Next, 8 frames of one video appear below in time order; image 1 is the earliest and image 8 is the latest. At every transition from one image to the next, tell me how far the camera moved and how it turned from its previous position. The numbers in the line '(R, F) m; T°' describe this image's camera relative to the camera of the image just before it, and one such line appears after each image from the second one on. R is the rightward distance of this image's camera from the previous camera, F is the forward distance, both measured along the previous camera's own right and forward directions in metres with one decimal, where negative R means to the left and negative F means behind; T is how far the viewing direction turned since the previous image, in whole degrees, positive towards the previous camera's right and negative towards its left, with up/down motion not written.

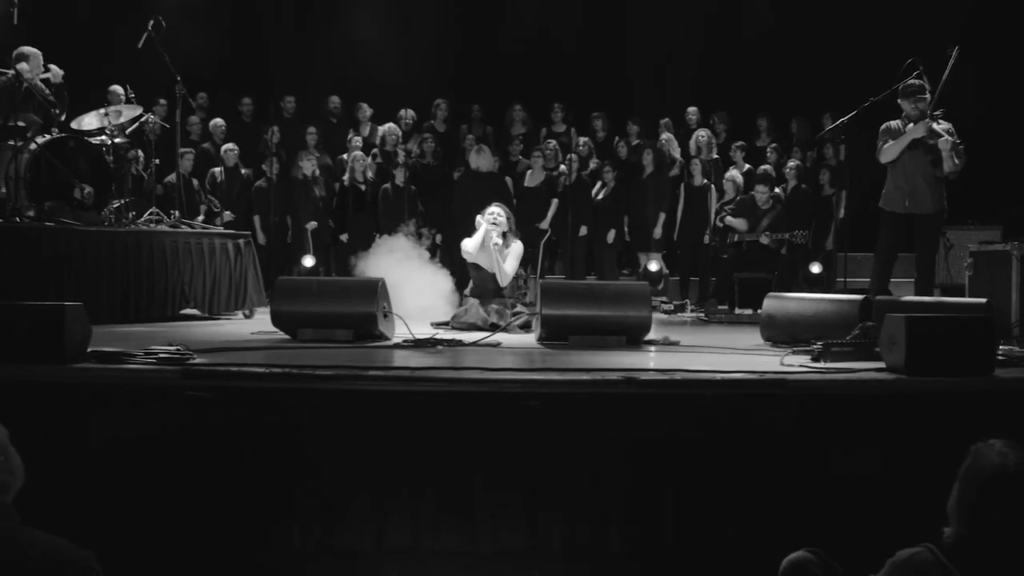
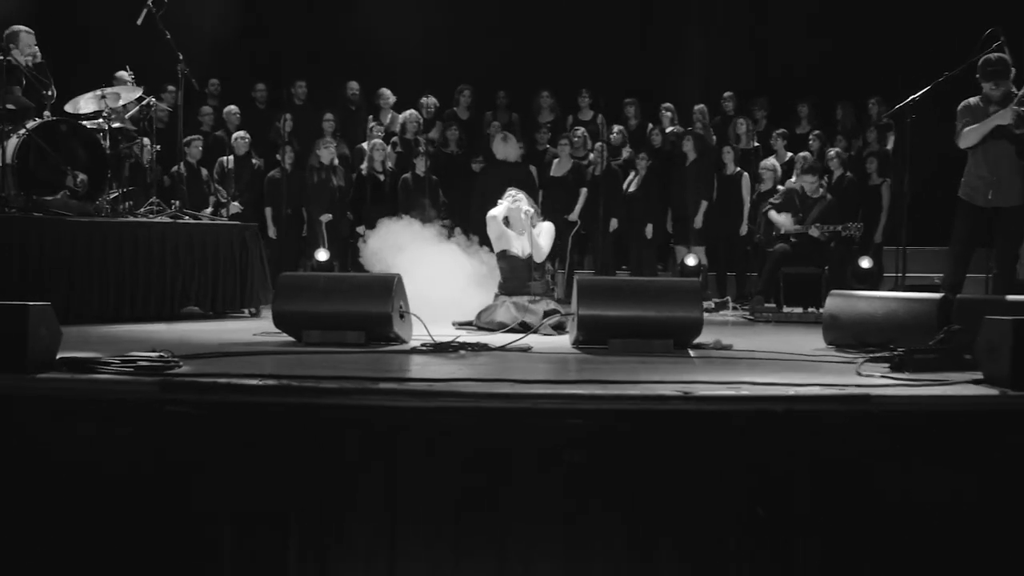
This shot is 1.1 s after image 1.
(0.0, +0.6) m; -1°
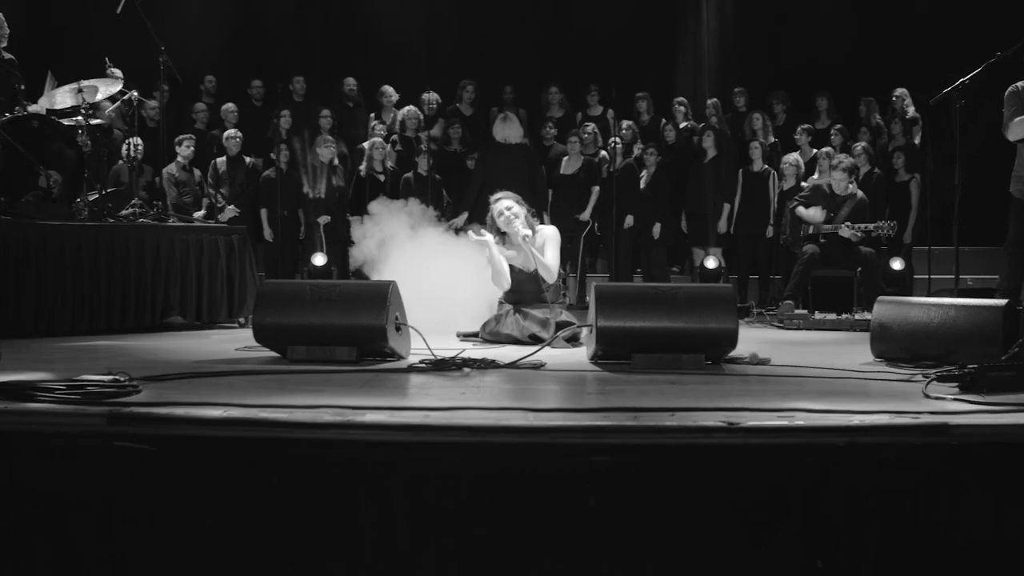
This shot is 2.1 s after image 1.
(0.0, +0.6) m; 0°
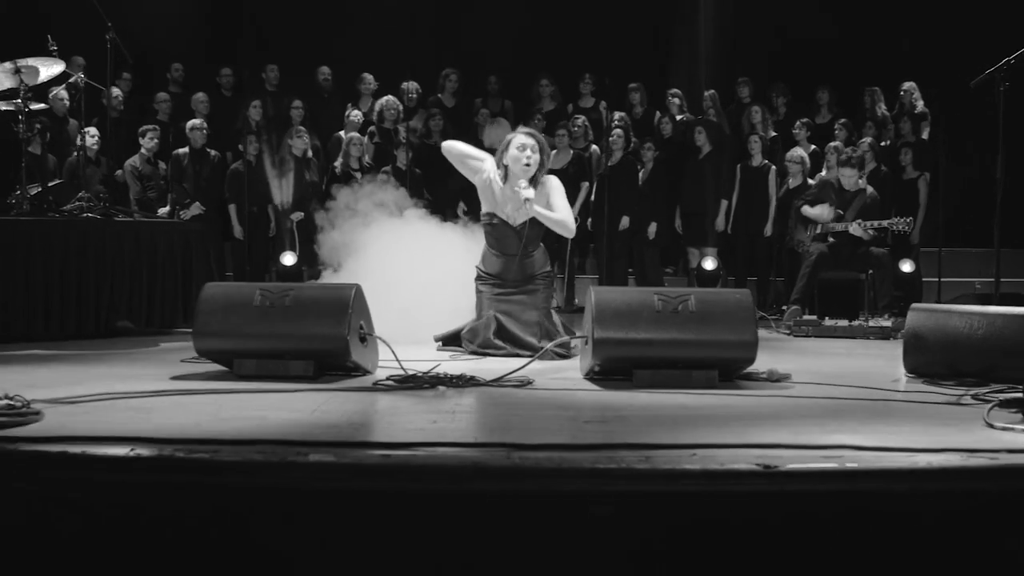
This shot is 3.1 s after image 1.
(0.0, +0.6) m; +1°
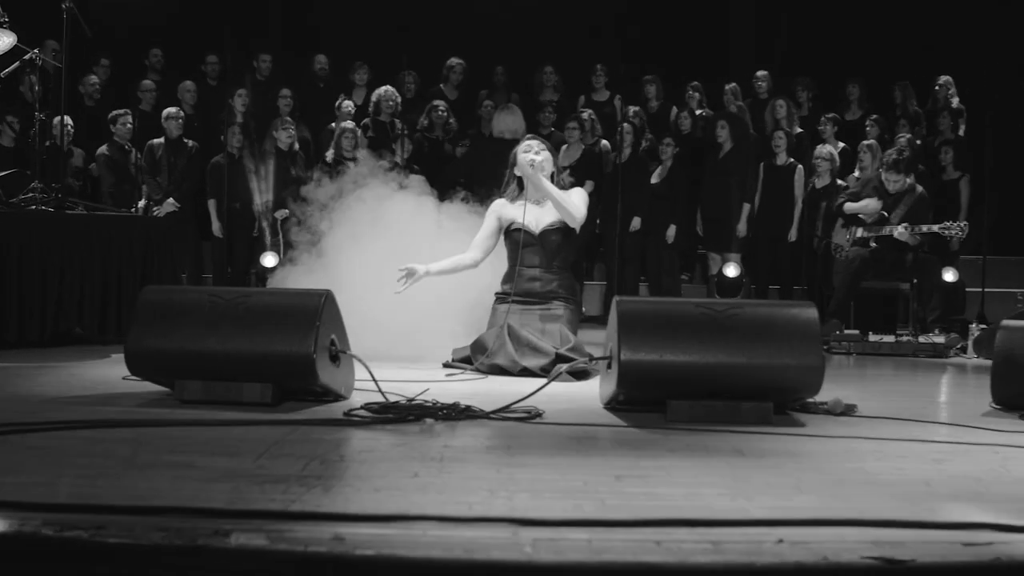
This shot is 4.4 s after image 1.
(0.0, +0.7) m; 0°
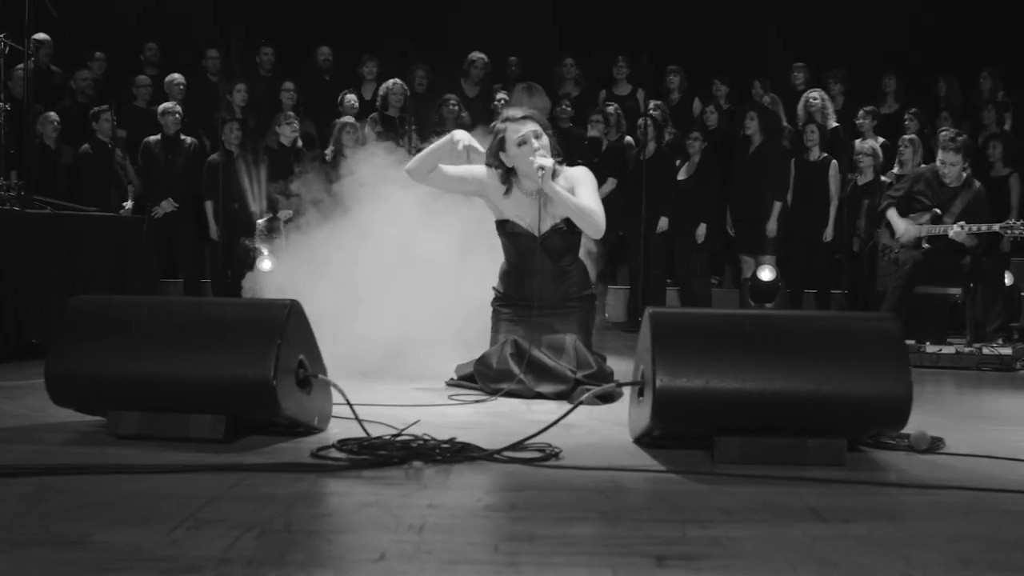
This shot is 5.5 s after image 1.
(0.0, +0.6) m; -1°
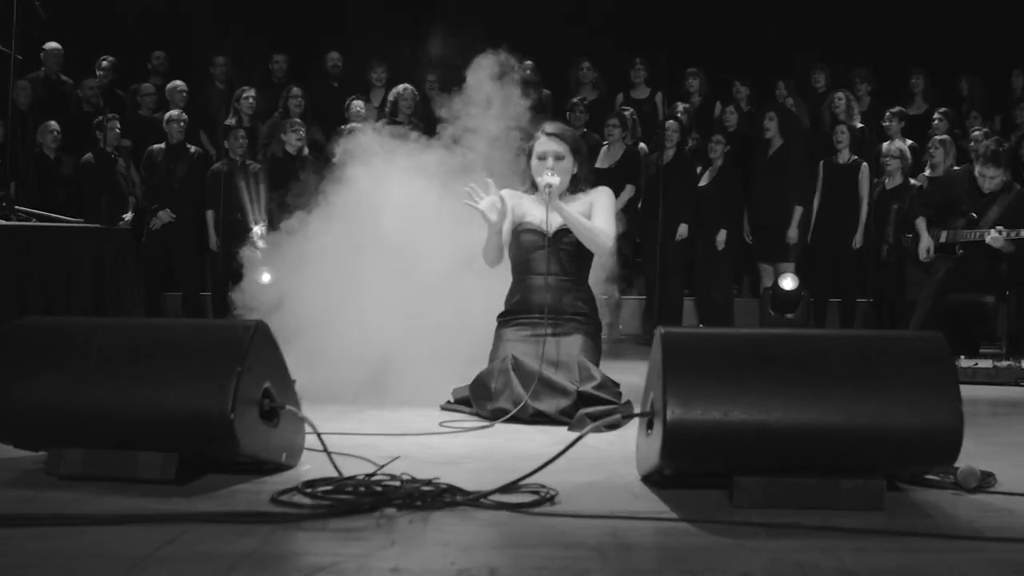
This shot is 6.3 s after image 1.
(+0.1, +0.3) m; -1°
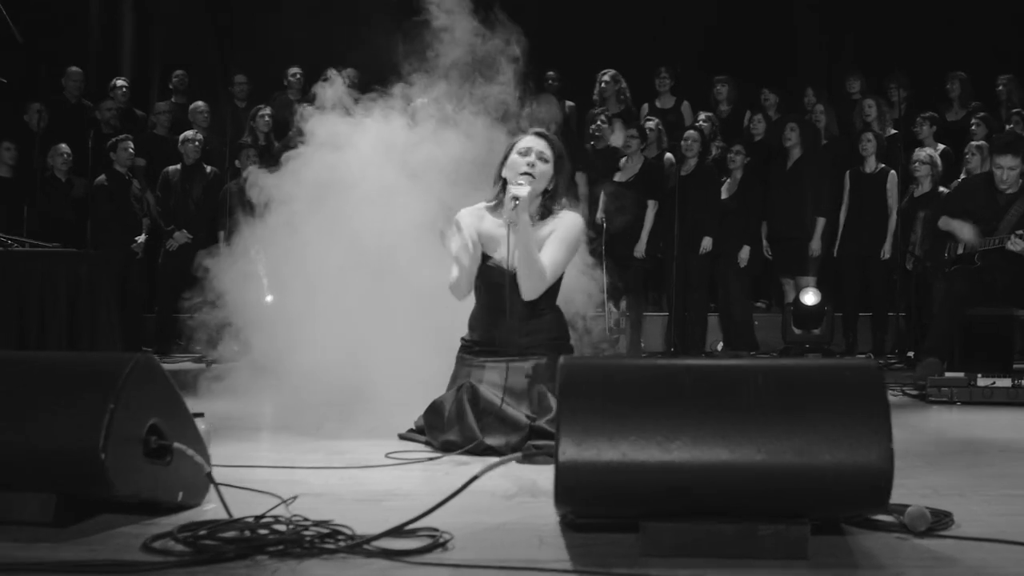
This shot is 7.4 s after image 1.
(+0.3, +0.2) m; -3°
